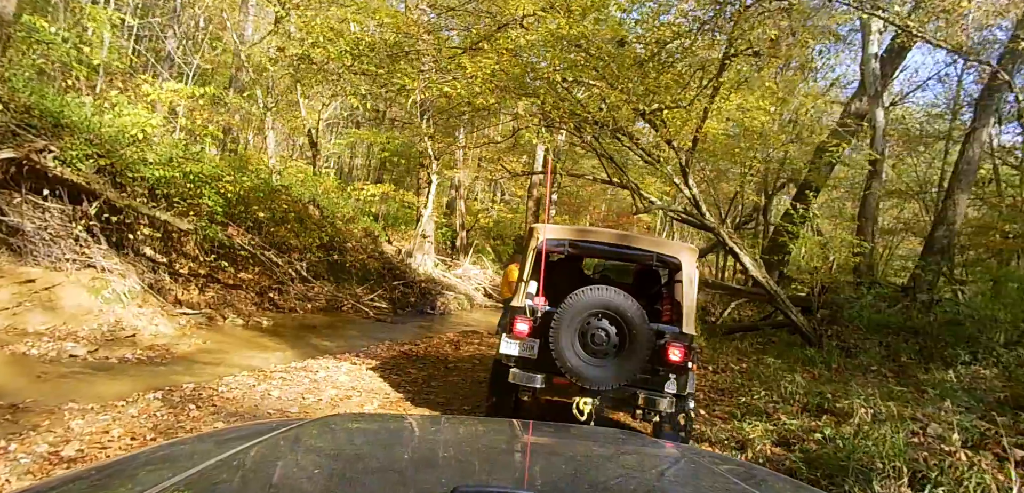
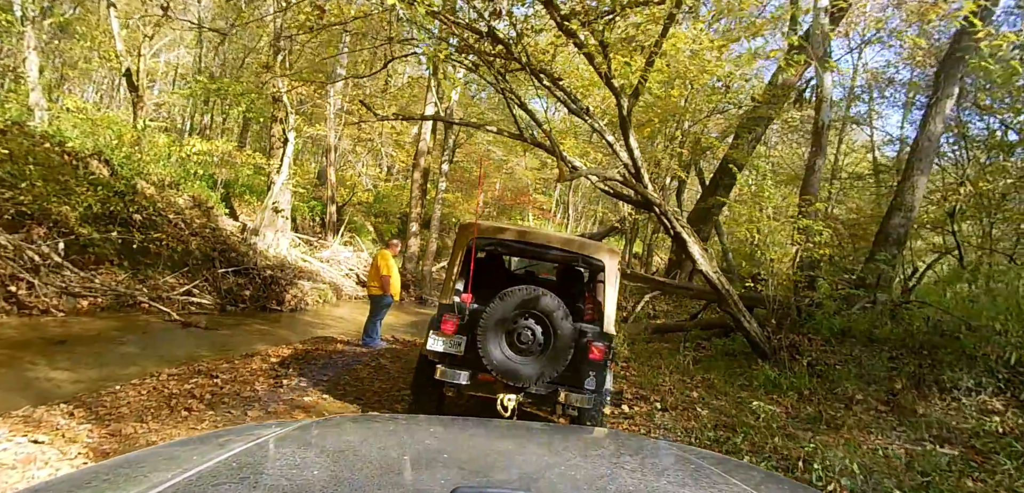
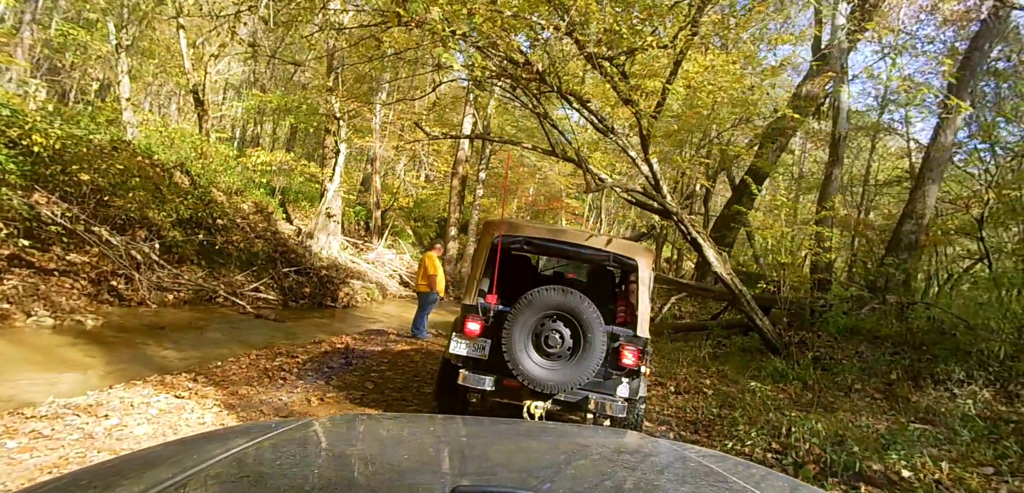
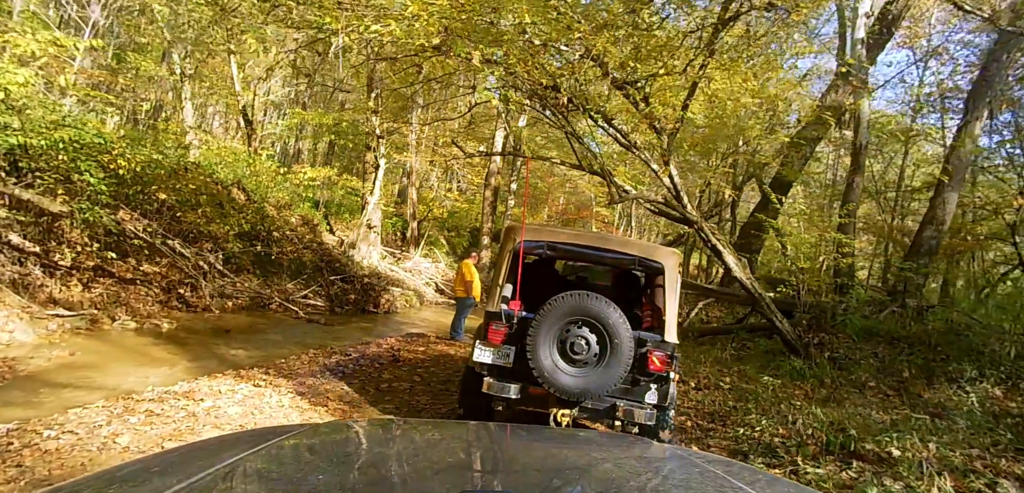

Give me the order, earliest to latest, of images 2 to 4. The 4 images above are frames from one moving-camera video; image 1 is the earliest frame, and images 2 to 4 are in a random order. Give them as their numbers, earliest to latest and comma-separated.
4, 3, 2
